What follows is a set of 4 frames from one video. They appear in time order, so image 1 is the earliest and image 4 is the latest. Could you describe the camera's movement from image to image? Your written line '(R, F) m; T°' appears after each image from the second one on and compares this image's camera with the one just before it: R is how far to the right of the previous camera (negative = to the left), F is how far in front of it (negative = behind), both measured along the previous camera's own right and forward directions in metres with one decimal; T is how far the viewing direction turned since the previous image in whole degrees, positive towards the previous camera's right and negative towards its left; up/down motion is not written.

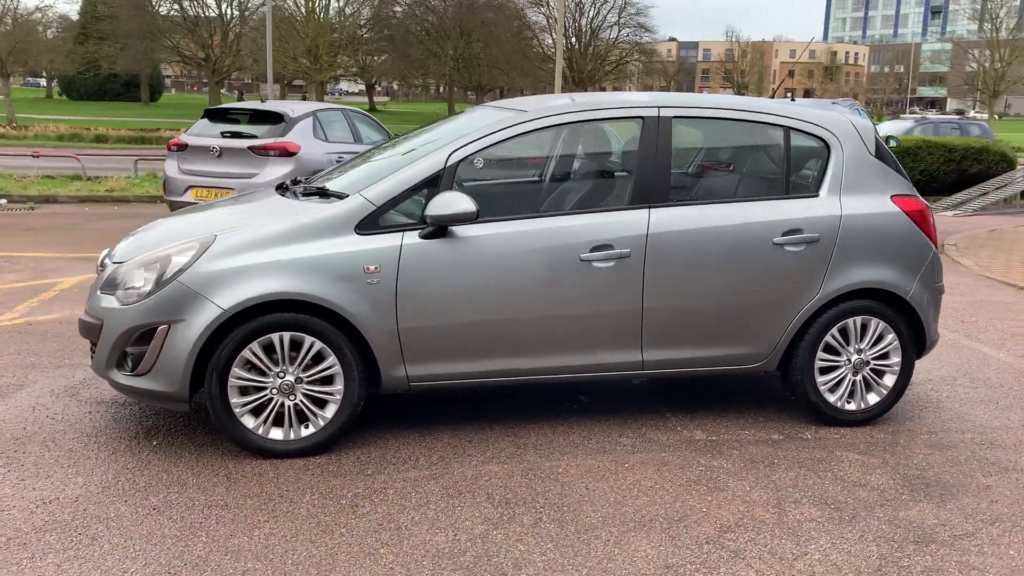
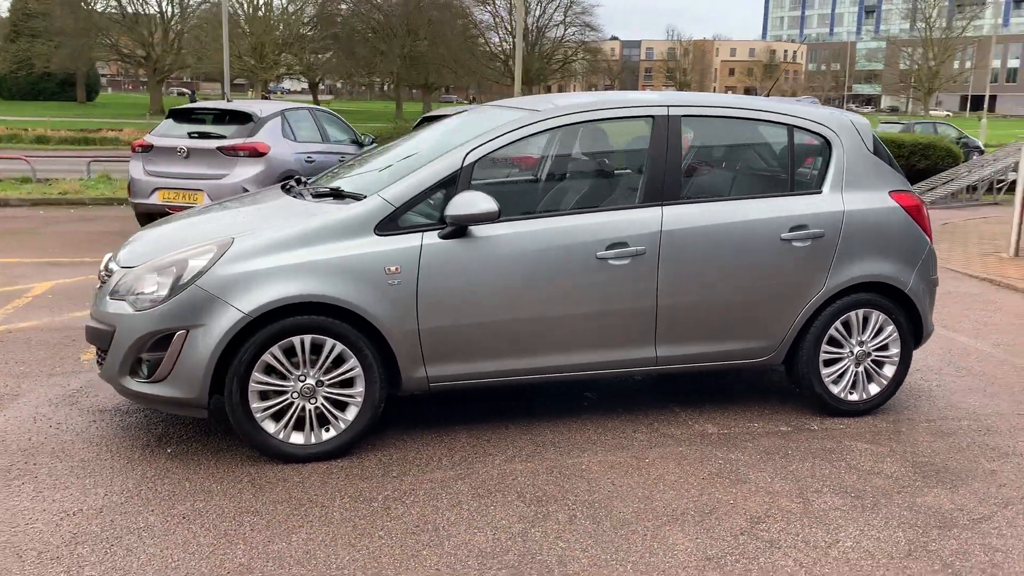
(-0.3, 0.0) m; +3°
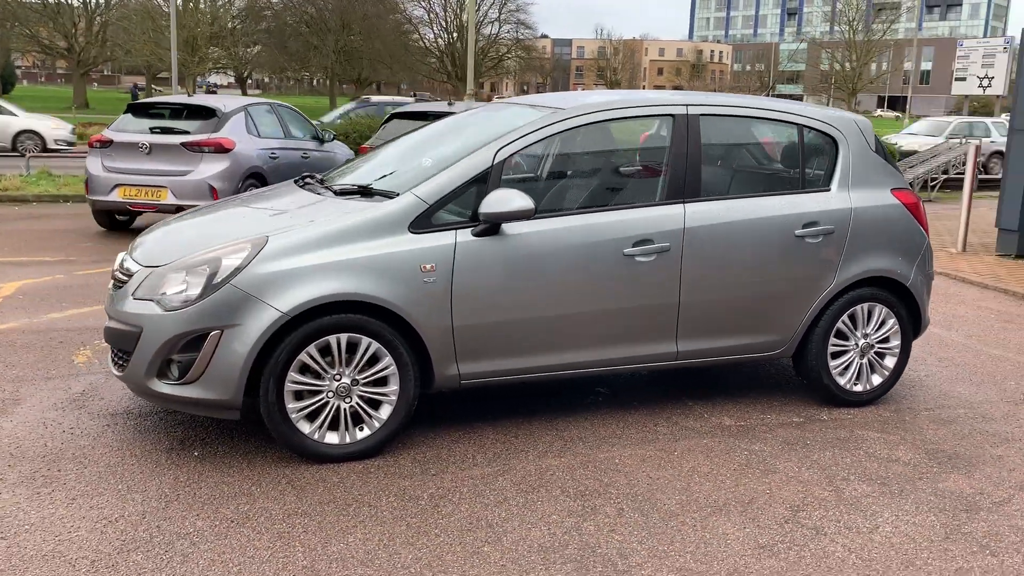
(-0.4, 0.0) m; +4°
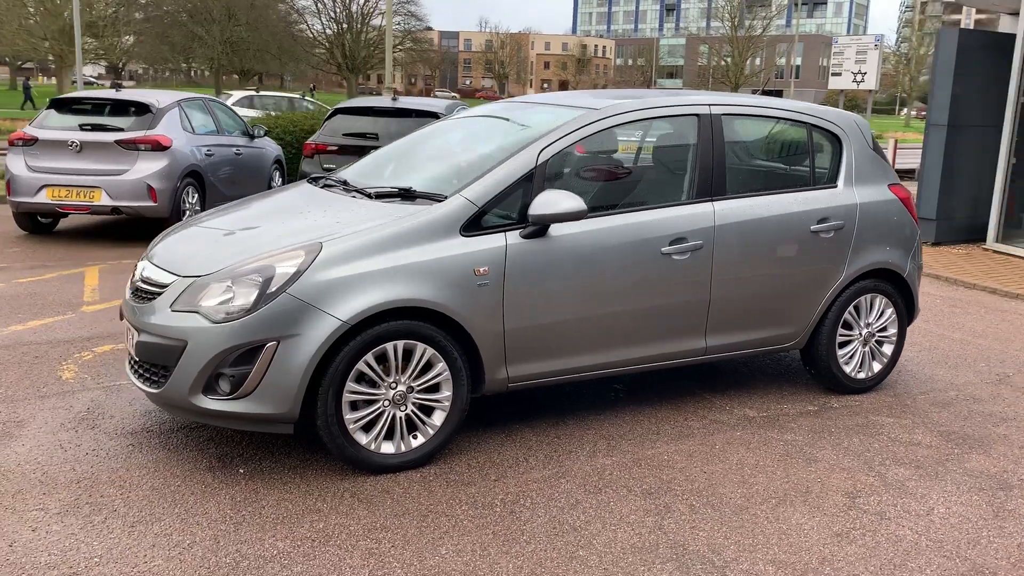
(-0.7, +0.1) m; +7°
